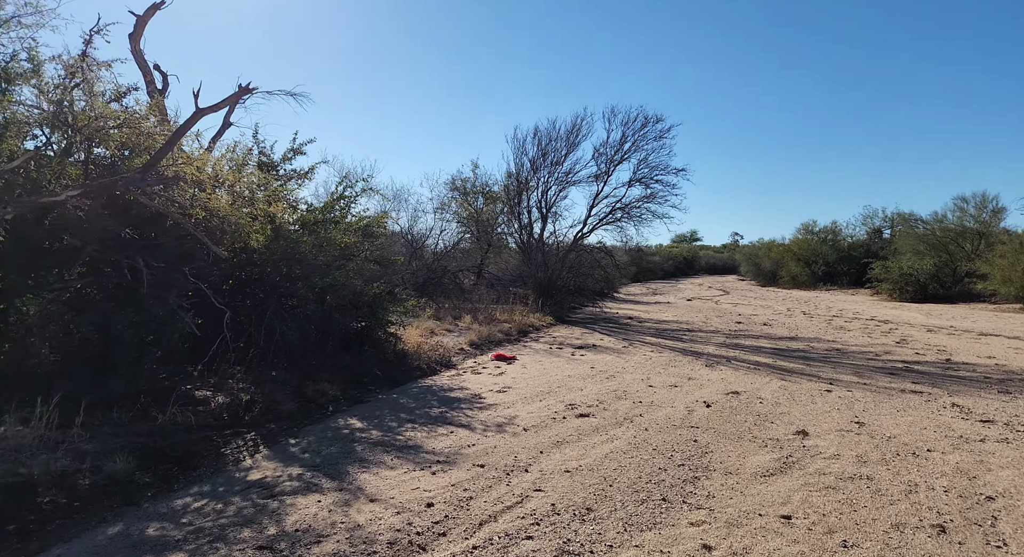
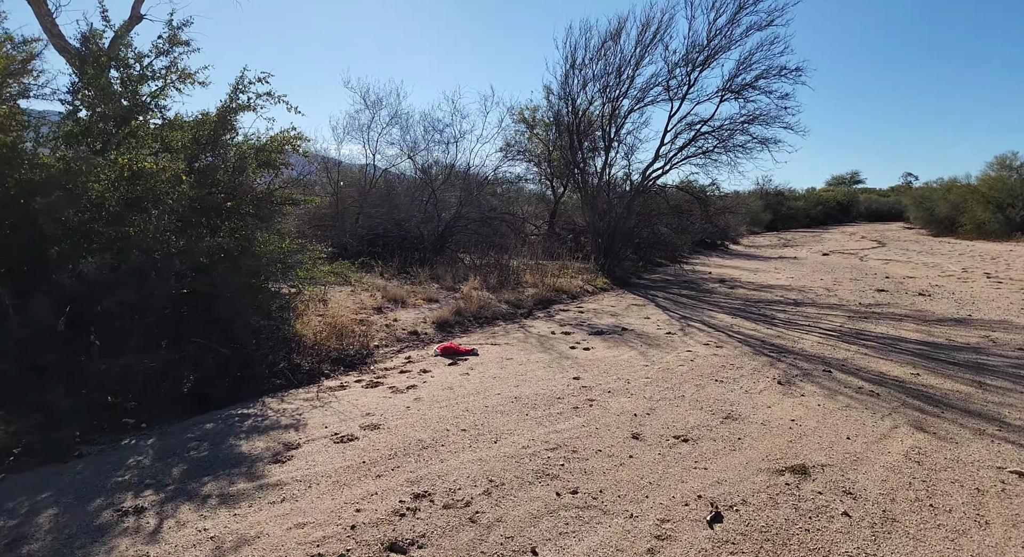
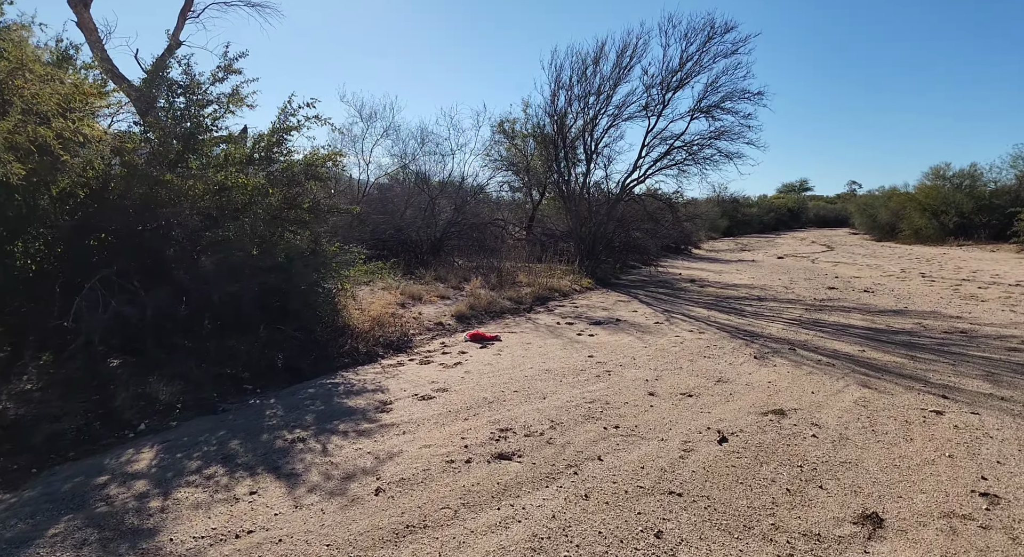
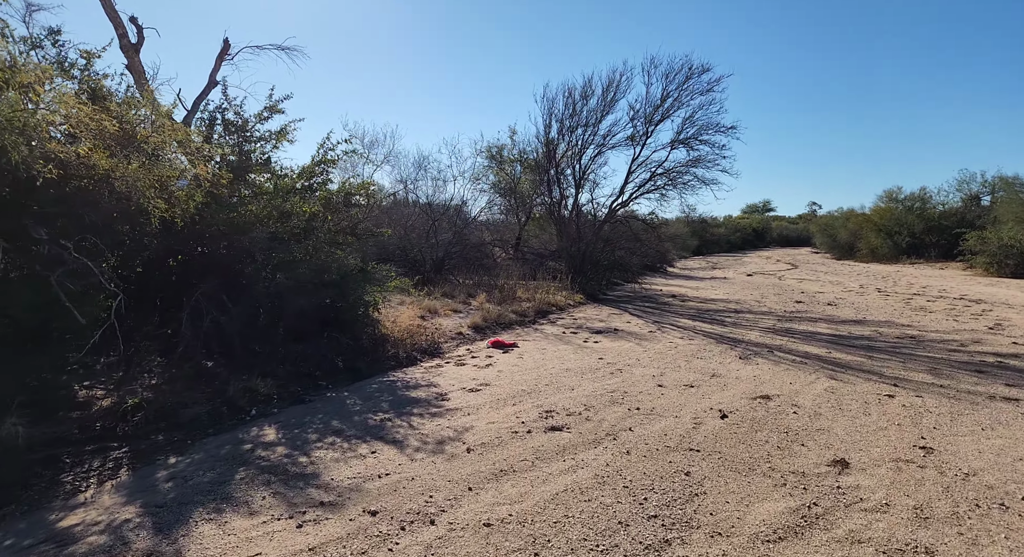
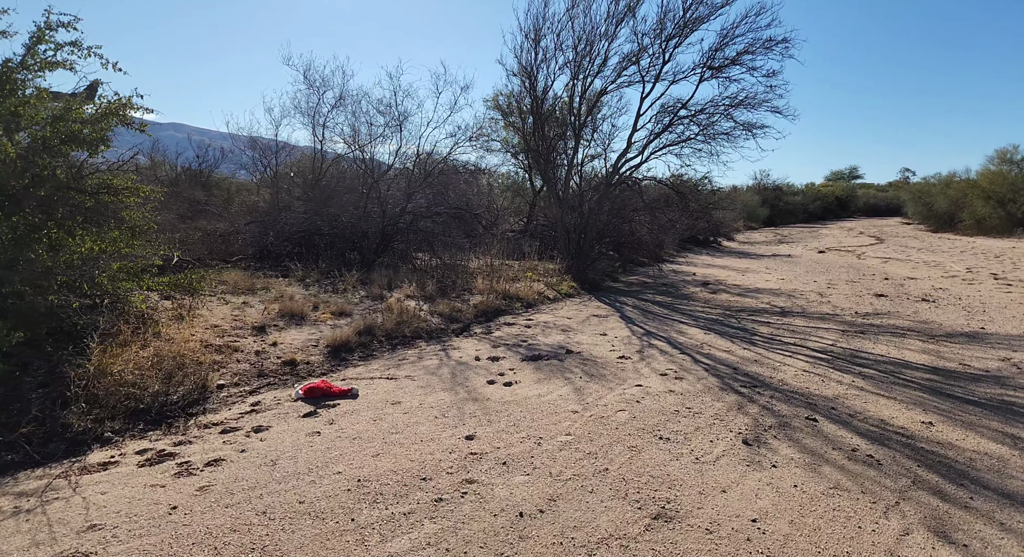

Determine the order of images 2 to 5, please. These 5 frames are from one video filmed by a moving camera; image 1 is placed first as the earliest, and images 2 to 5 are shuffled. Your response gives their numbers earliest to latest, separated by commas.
4, 3, 2, 5
